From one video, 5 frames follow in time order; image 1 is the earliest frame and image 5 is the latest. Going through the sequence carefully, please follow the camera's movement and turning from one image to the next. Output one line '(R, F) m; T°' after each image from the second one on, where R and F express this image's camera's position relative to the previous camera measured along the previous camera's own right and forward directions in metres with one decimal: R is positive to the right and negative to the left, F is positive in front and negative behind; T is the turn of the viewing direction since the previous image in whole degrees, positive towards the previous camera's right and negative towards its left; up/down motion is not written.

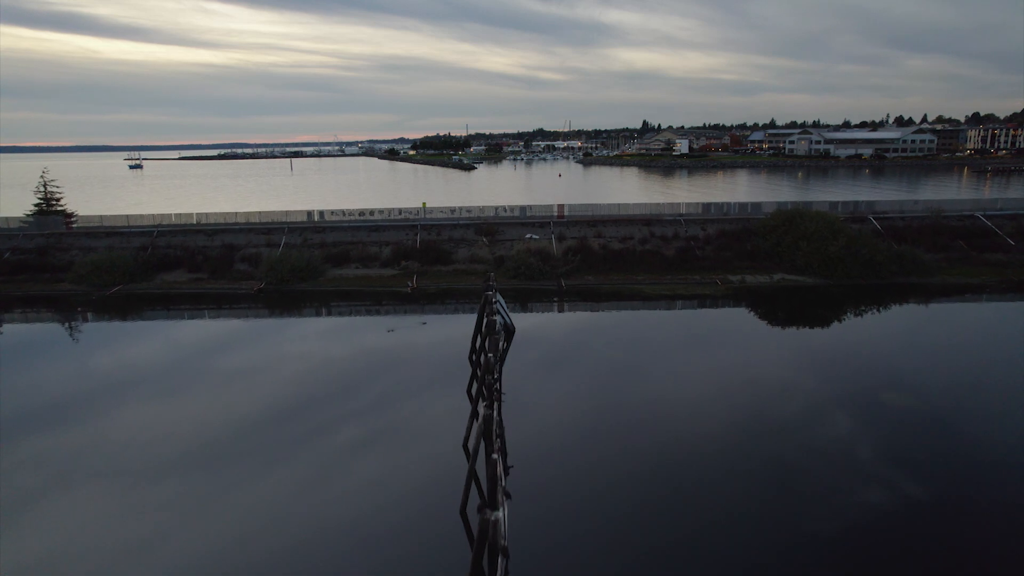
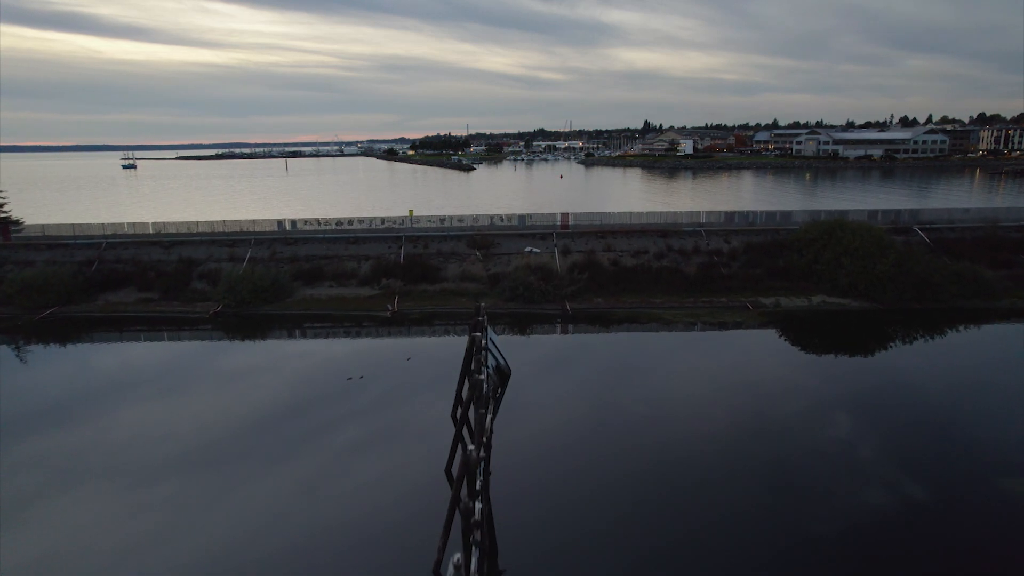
(+0.1, +1.4) m; 0°
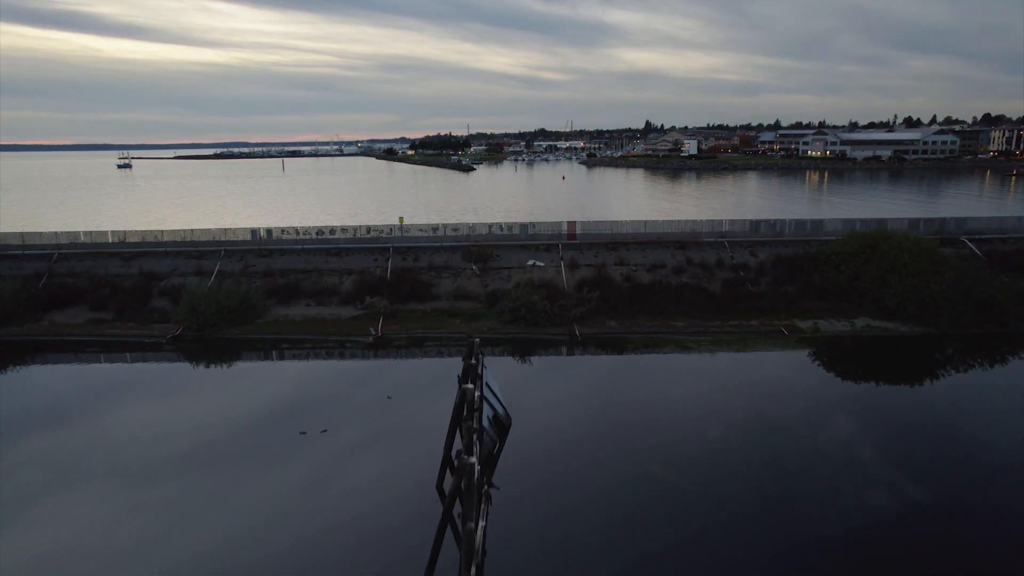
(0.0, +1.1) m; 0°
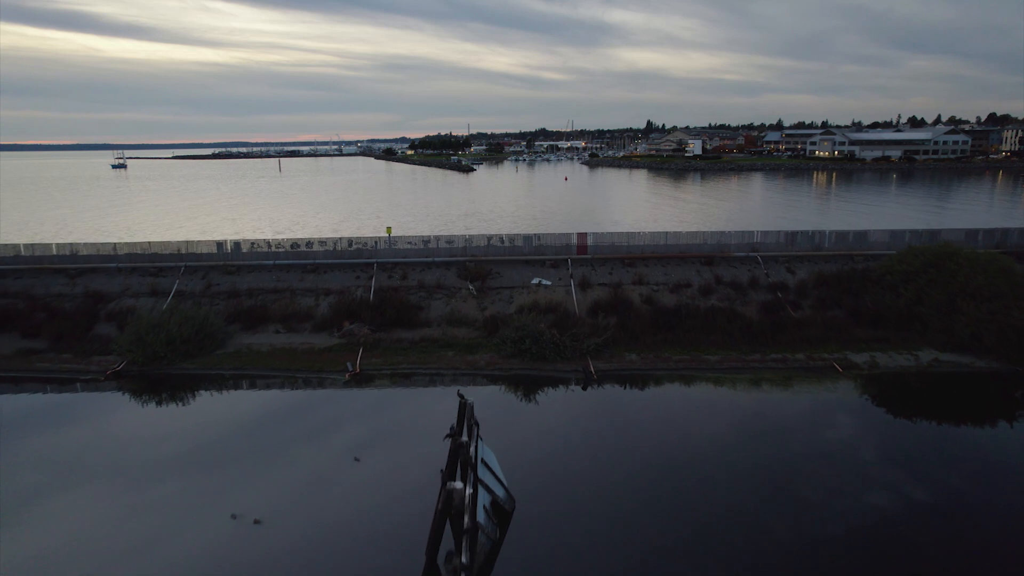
(0.0, +1.2) m; 0°
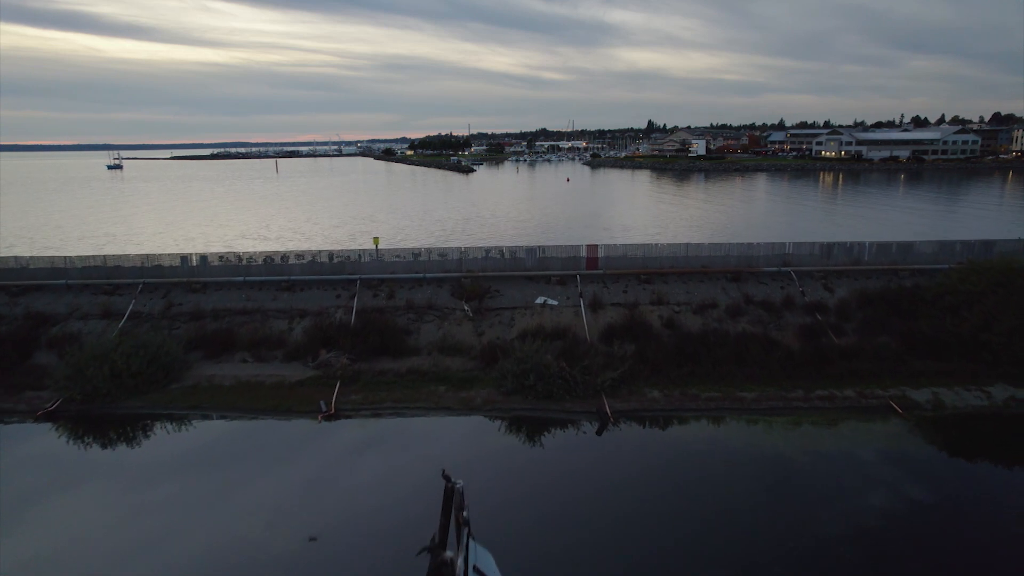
(0.0, +0.9) m; 0°
